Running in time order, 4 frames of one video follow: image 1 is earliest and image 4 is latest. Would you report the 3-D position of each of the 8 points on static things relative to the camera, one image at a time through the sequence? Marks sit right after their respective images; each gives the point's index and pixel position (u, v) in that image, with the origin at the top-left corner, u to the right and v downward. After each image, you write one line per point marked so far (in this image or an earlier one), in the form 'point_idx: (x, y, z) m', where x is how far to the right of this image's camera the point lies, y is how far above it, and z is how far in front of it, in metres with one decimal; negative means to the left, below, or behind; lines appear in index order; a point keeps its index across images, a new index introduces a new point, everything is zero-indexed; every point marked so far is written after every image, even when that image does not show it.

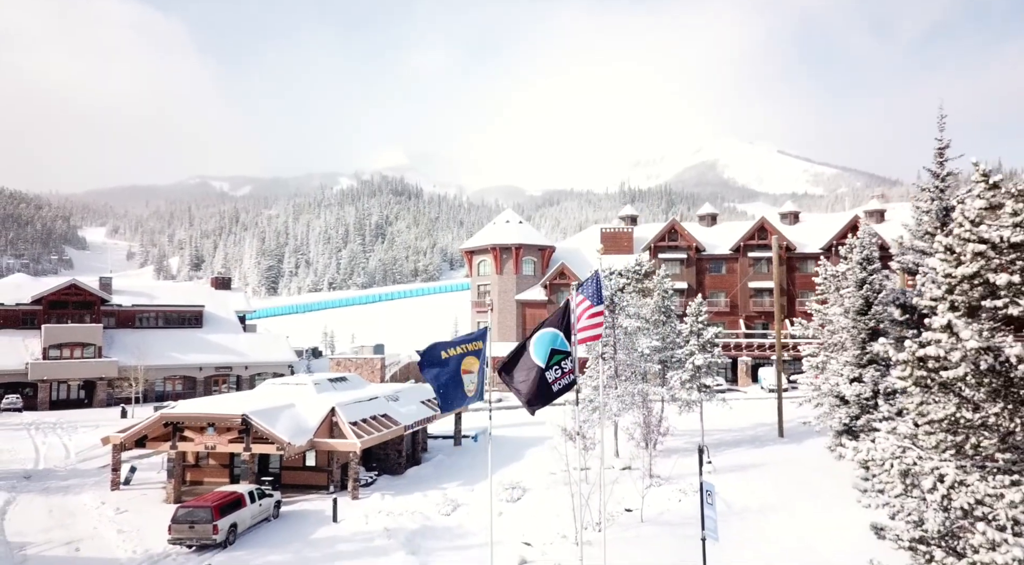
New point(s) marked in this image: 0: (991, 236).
0: (+6.2, +0.7, +9.7) m
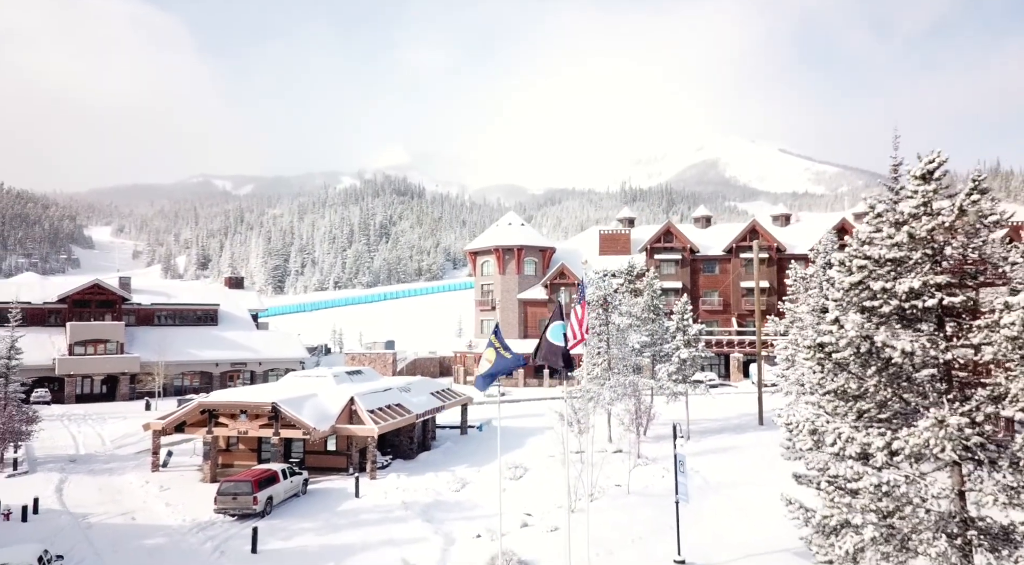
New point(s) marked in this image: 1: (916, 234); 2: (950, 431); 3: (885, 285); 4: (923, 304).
0: (+6.3, +0.6, +12.9) m
1: (+6.8, +0.8, +12.5) m
2: (+6.8, -2.3, +11.6) m
3: (+6.3, 0.0, +12.7) m
4: (+6.8, -0.3, +12.3) m
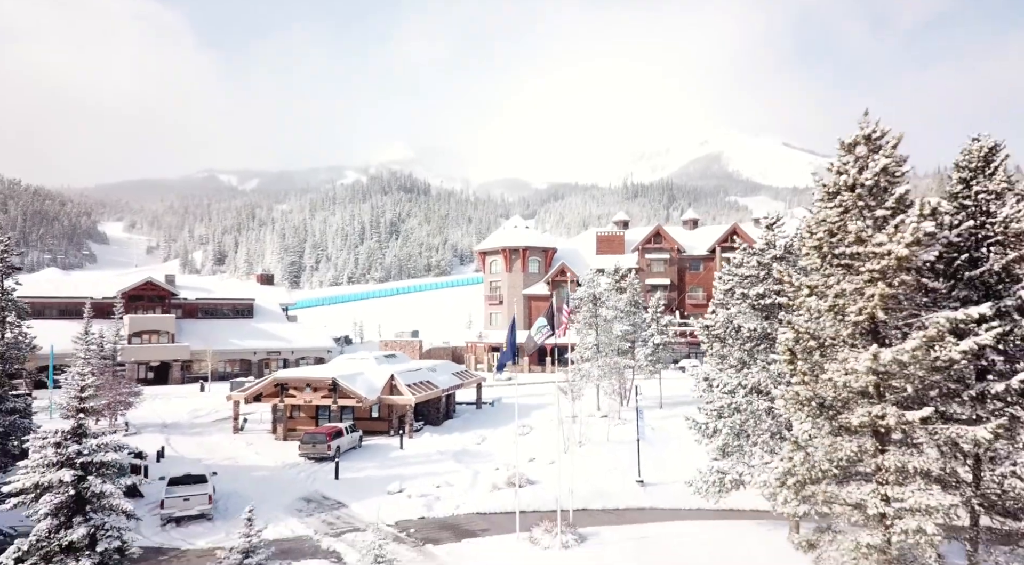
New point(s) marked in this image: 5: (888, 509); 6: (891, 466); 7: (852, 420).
0: (+6.7, +0.4, +21.5) m
1: (+7.1, +0.6, +21.1) m
2: (+7.1, -2.5, +20.3) m
3: (+6.7, -0.2, +21.4) m
4: (+7.2, -0.5, +20.9) m
5: (+7.6, -4.6, +15.0) m
6: (+7.7, -3.7, +15.1) m
7: (+7.0, -2.8, +15.4) m
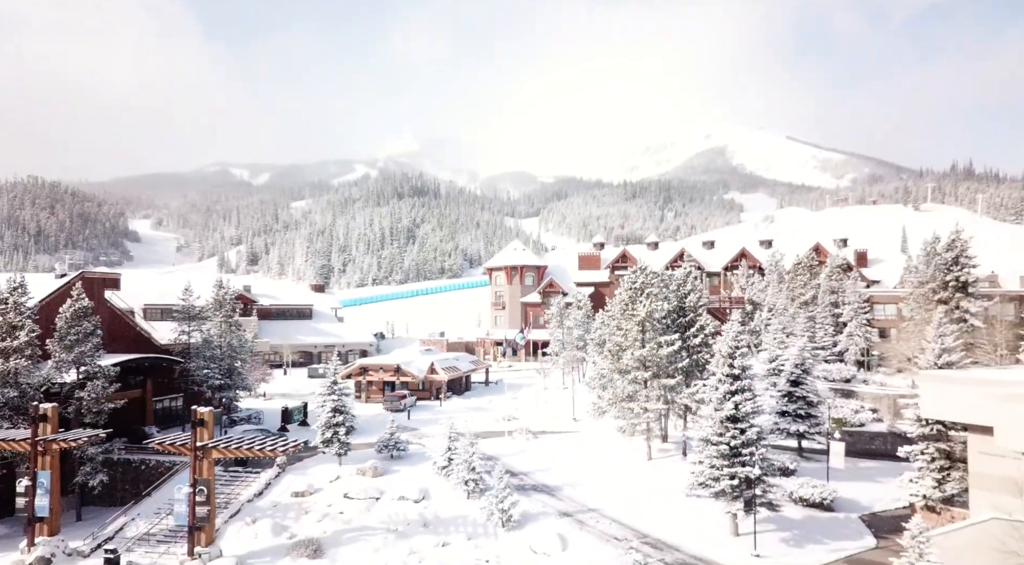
0: (+6.1, -1.8, +46.3) m
1: (+6.6, -1.6, +45.9) m
2: (+6.6, -4.7, +45.1) m
3: (+6.2, -2.5, +46.1) m
4: (+6.6, -2.8, +45.7) m
5: (+7.0, -6.9, +39.8) m
6: (+7.1, -6.0, +39.9) m
7: (+6.4, -5.1, +40.2) m
